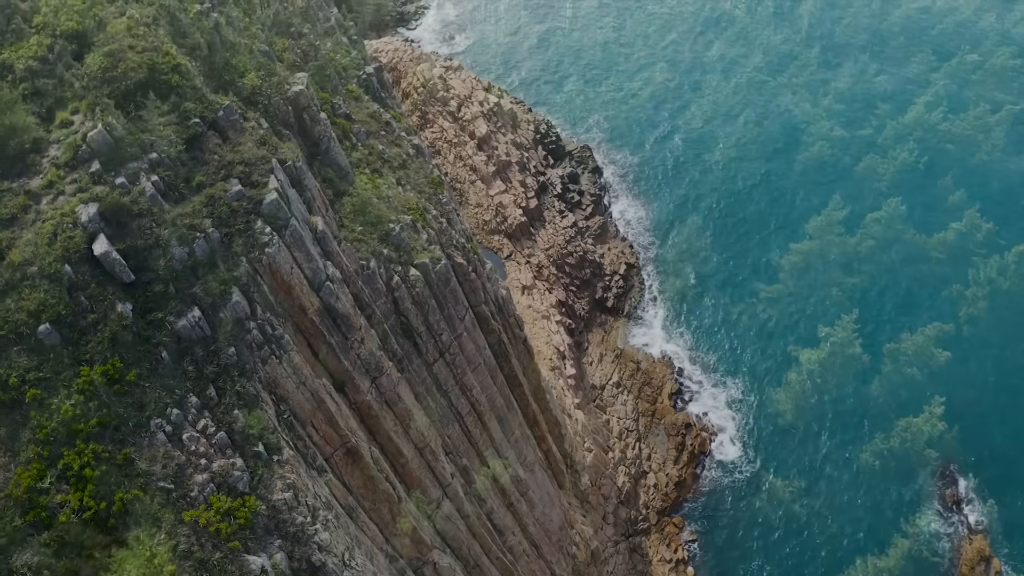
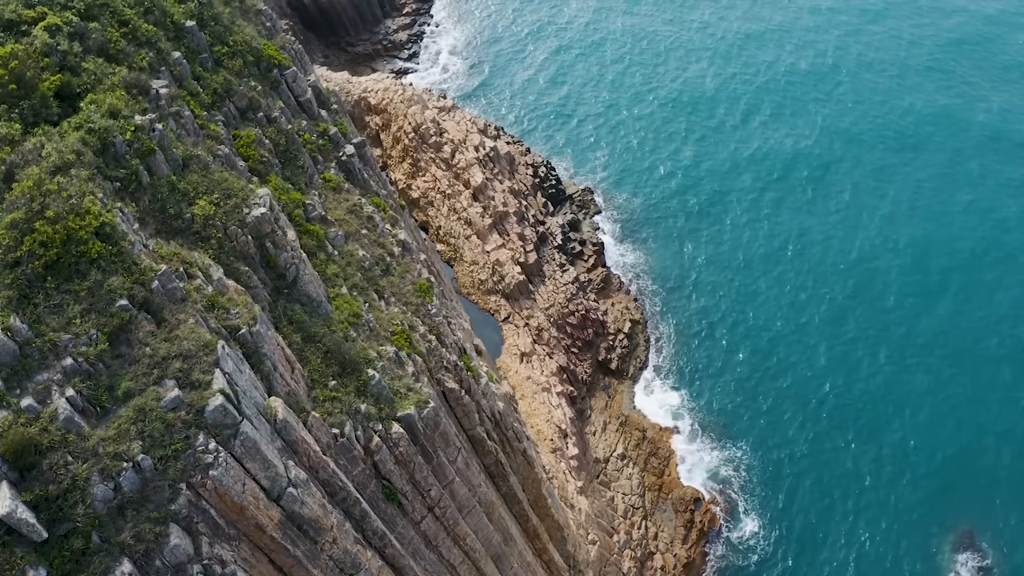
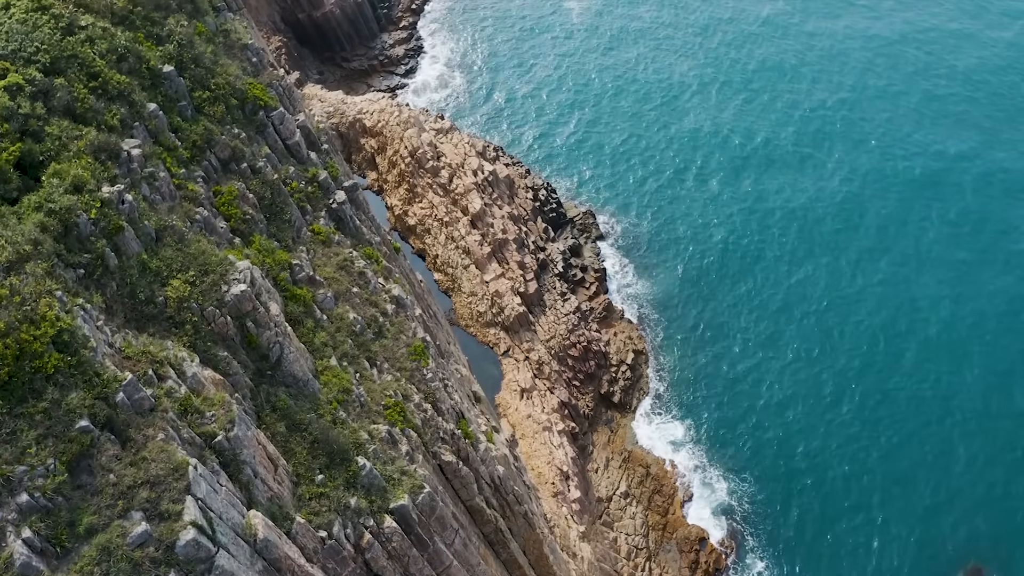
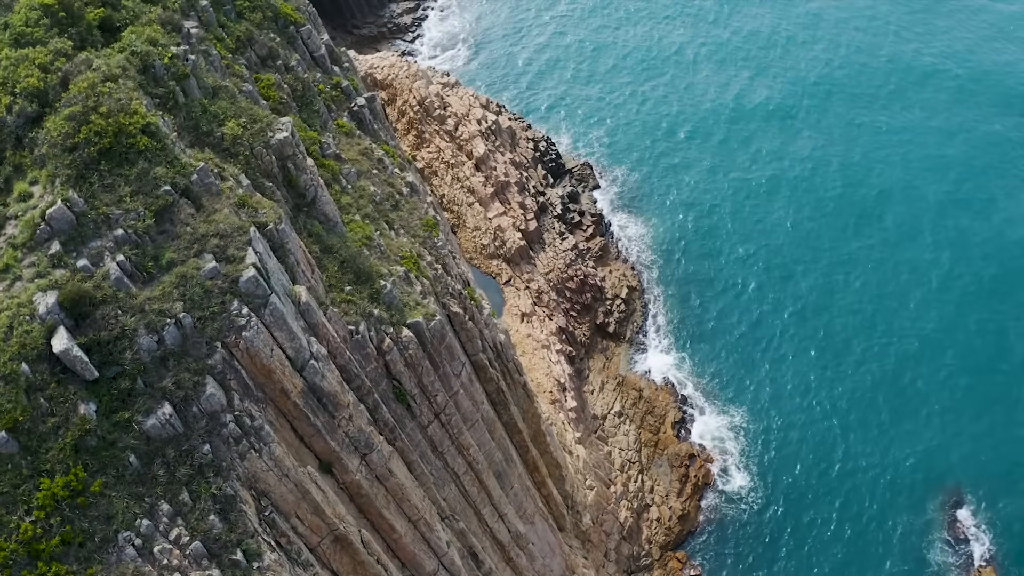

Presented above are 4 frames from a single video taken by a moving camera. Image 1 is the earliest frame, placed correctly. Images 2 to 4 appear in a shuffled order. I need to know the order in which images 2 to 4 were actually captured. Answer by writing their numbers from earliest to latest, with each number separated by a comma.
4, 2, 3
